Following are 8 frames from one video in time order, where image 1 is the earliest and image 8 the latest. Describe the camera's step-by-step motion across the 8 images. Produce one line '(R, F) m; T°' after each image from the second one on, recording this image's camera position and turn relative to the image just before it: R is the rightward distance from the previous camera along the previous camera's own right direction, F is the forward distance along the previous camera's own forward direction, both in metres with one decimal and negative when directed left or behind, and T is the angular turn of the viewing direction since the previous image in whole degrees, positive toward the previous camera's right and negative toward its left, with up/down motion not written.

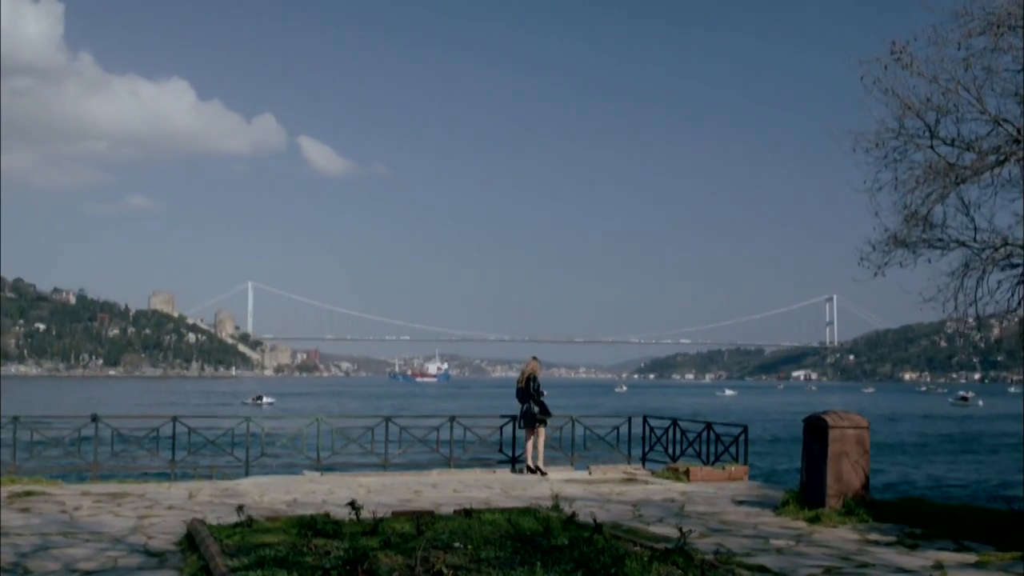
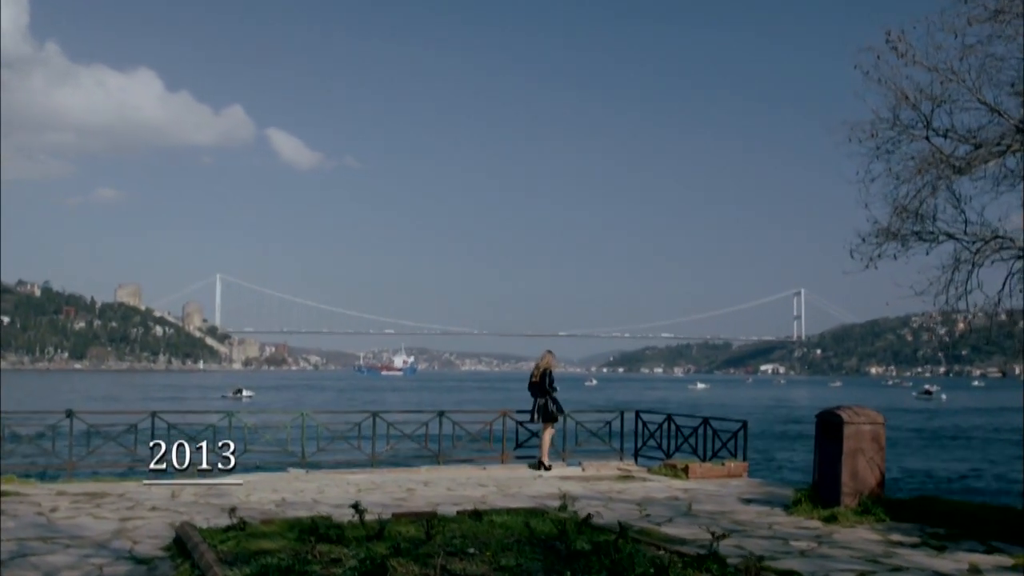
(-0.3, +0.5) m; +2°
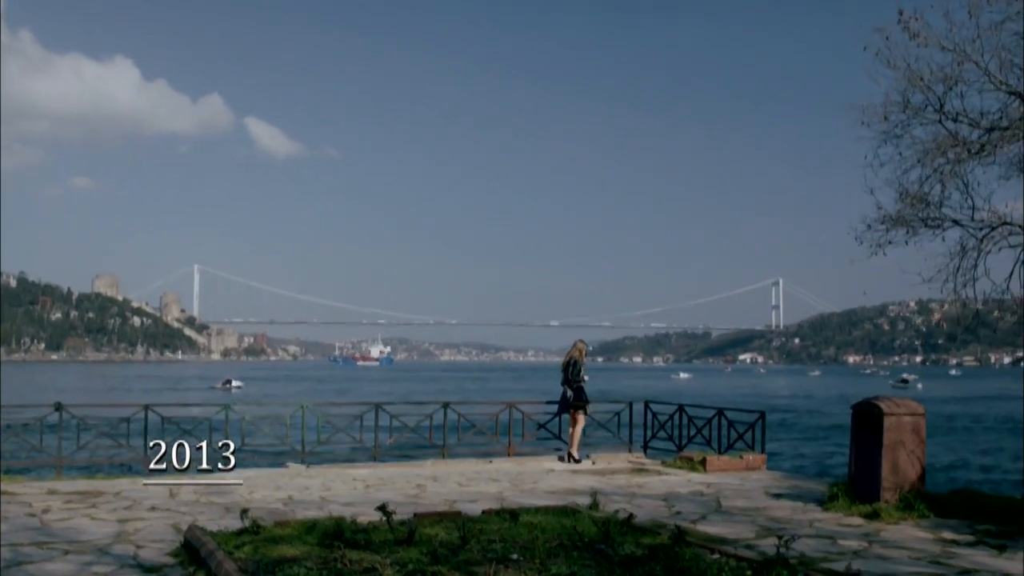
(-0.3, +0.5) m; +1°
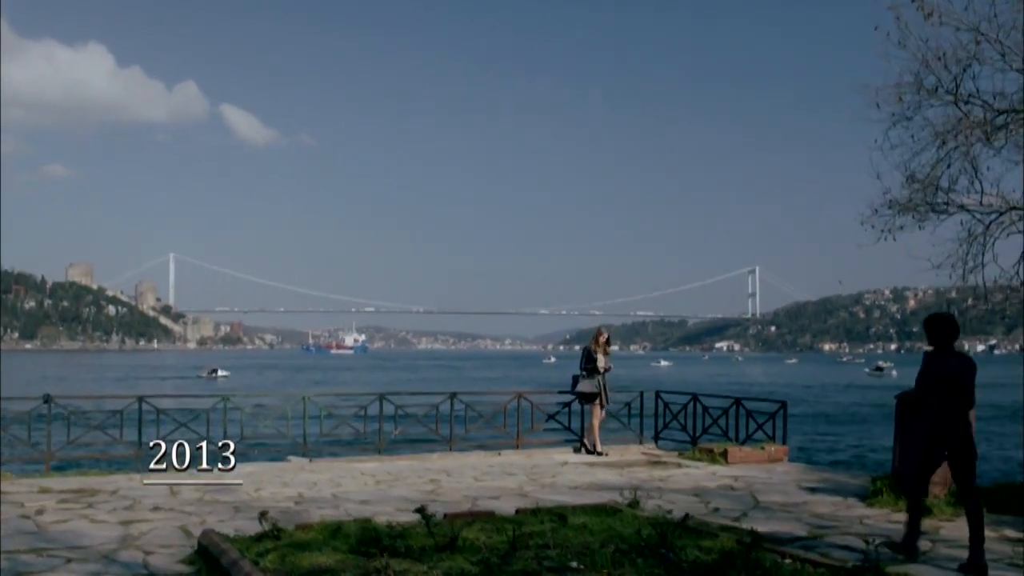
(-0.4, +0.6) m; +1°
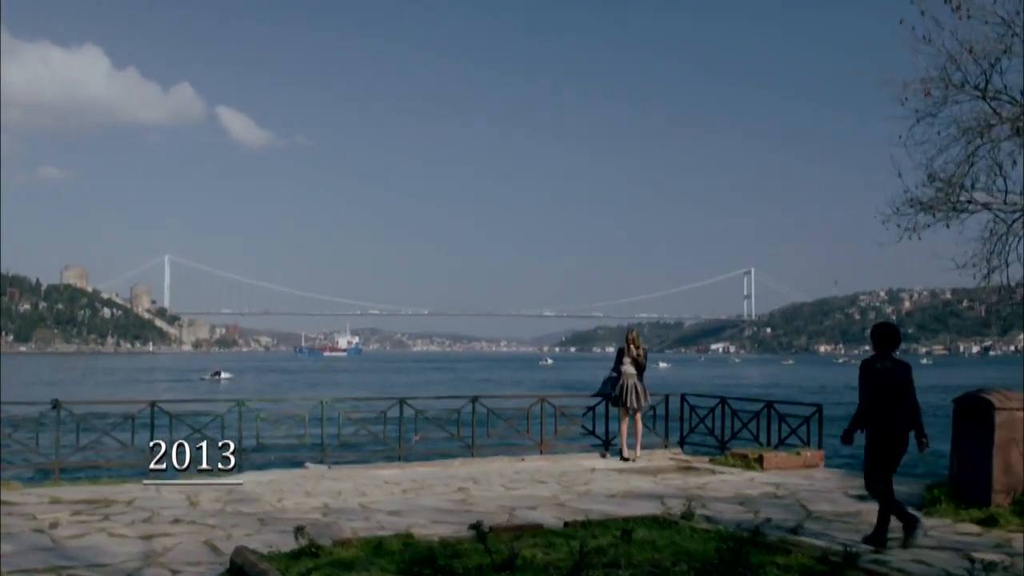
(-0.3, +0.5) m; 0°
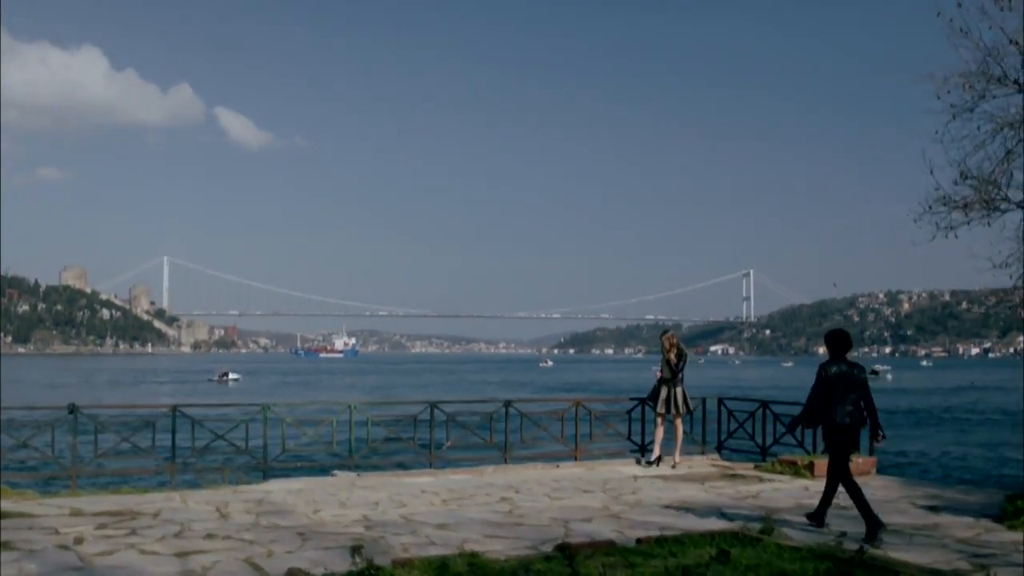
(-0.4, +0.5) m; 0°
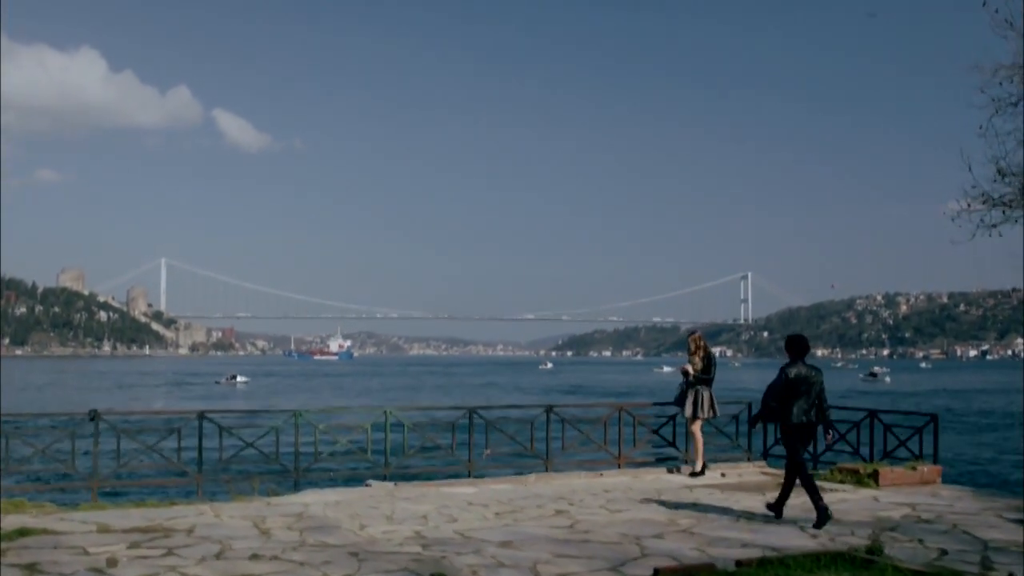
(-0.4, +0.6) m; 0°
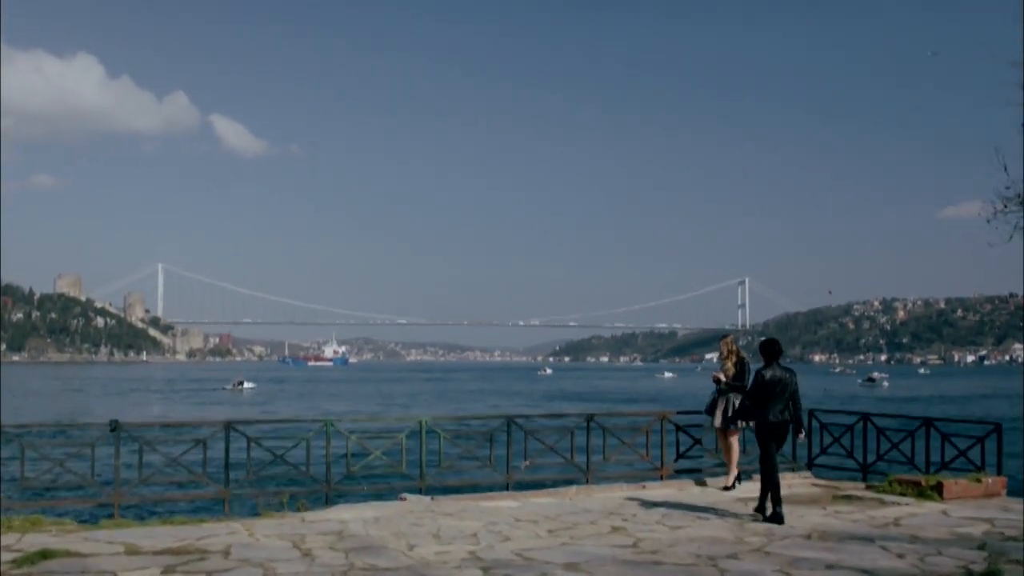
(-0.4, +0.6) m; 0°
